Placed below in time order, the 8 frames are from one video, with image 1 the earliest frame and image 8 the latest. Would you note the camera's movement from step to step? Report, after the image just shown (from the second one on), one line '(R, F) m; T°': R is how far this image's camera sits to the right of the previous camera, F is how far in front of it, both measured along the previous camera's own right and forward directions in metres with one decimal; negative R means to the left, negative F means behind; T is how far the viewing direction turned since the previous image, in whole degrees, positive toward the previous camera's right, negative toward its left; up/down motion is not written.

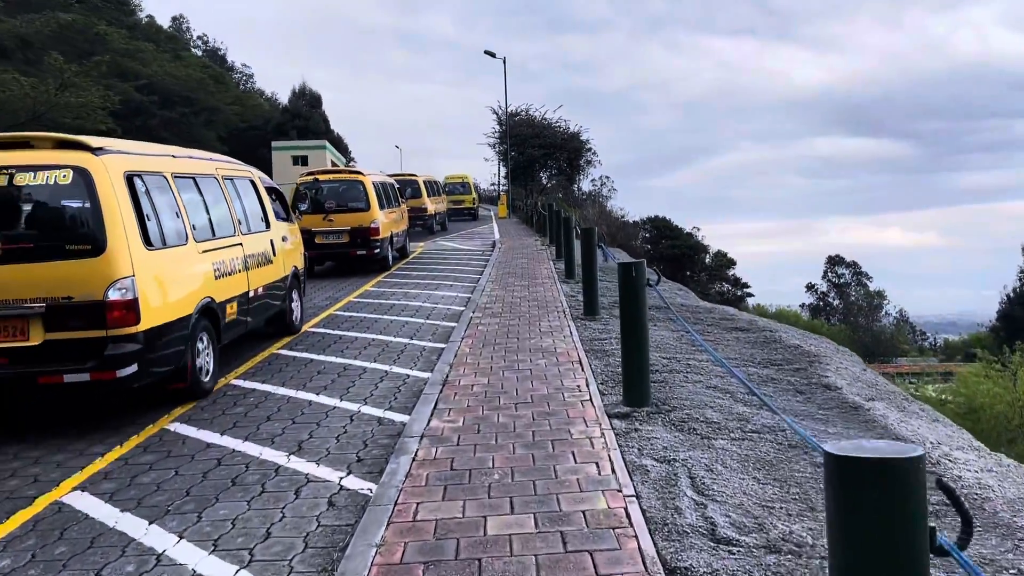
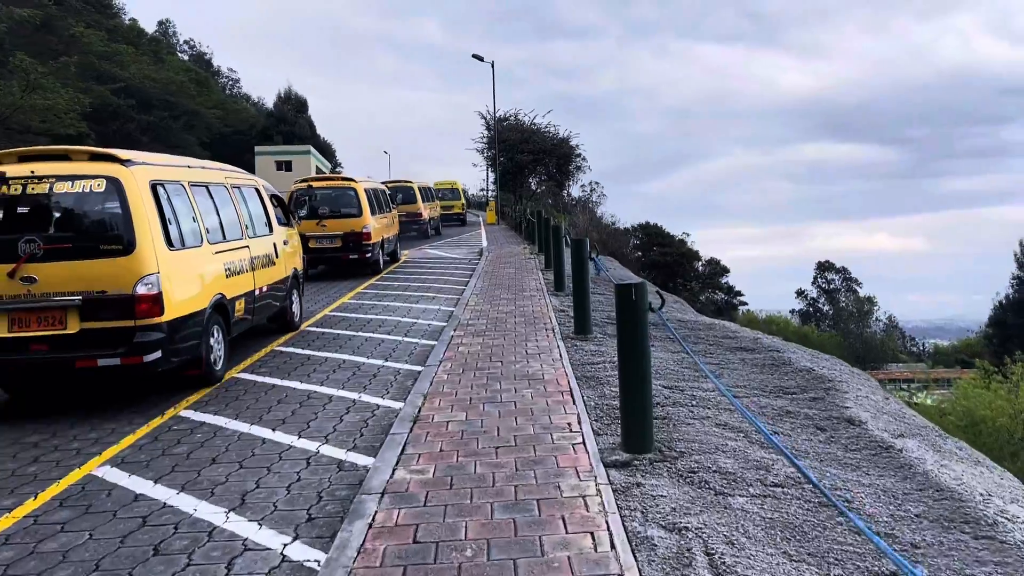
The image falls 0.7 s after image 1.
(+0.1, +0.7) m; +1°
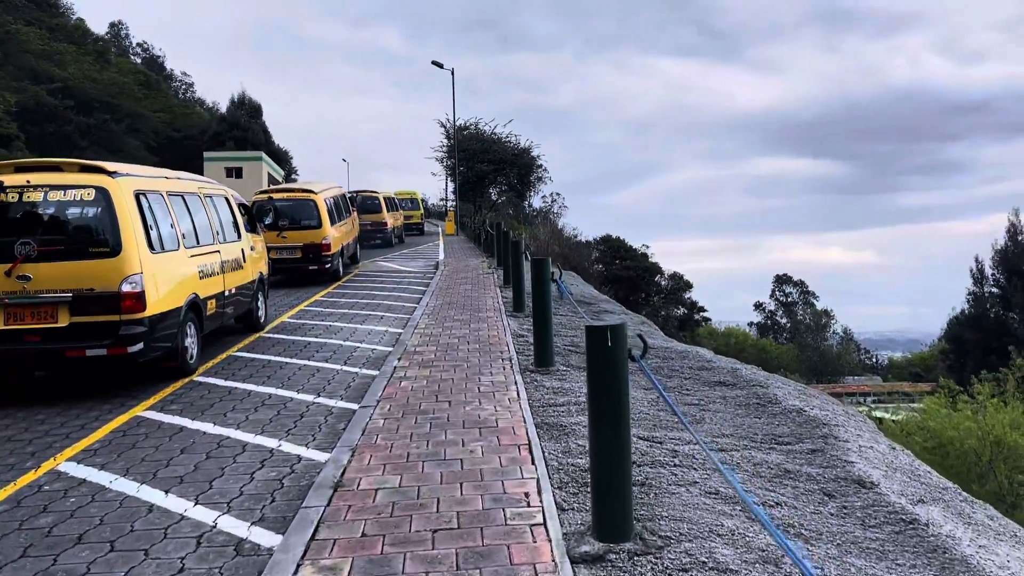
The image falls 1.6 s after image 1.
(+0.1, +0.9) m; +3°
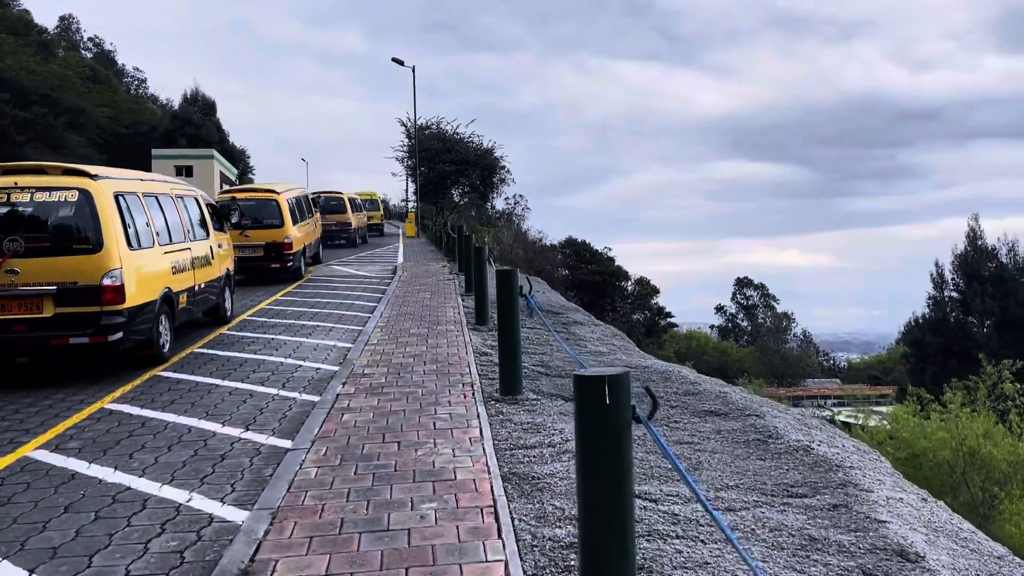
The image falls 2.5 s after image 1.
(0.0, +0.9) m; +3°
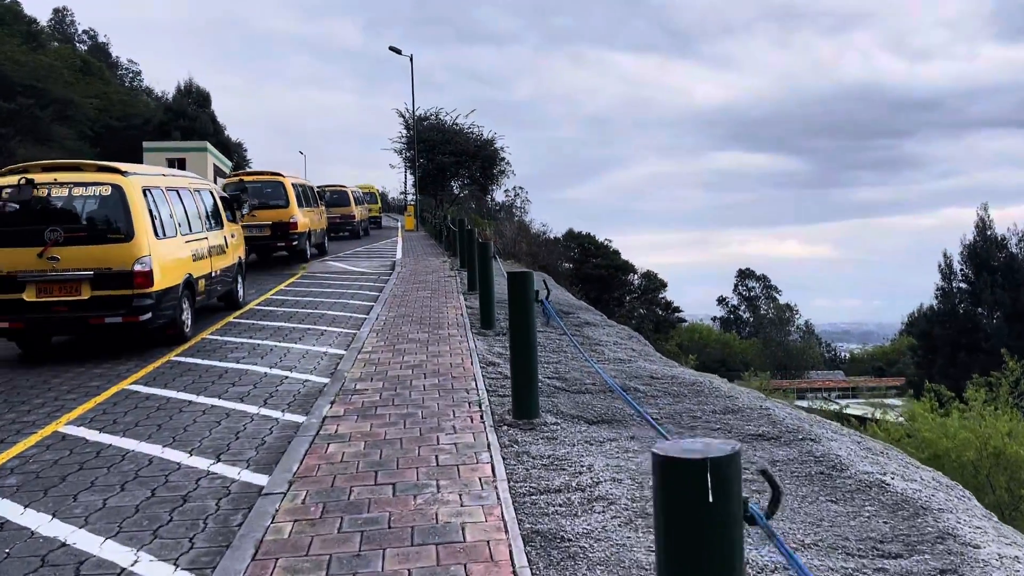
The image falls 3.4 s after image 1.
(-0.1, +0.9) m; 0°
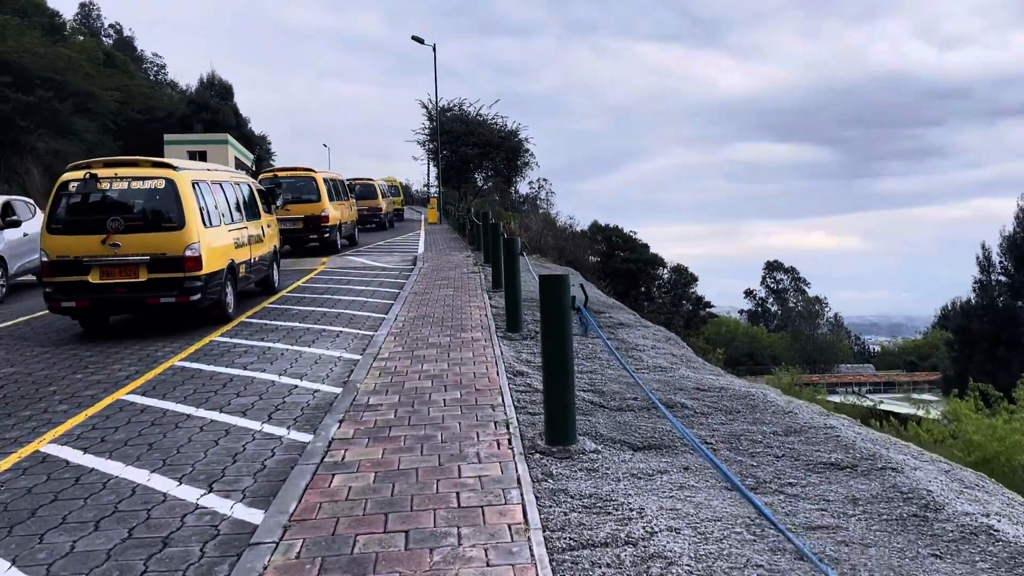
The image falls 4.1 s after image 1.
(0.0, +0.7) m; -2°
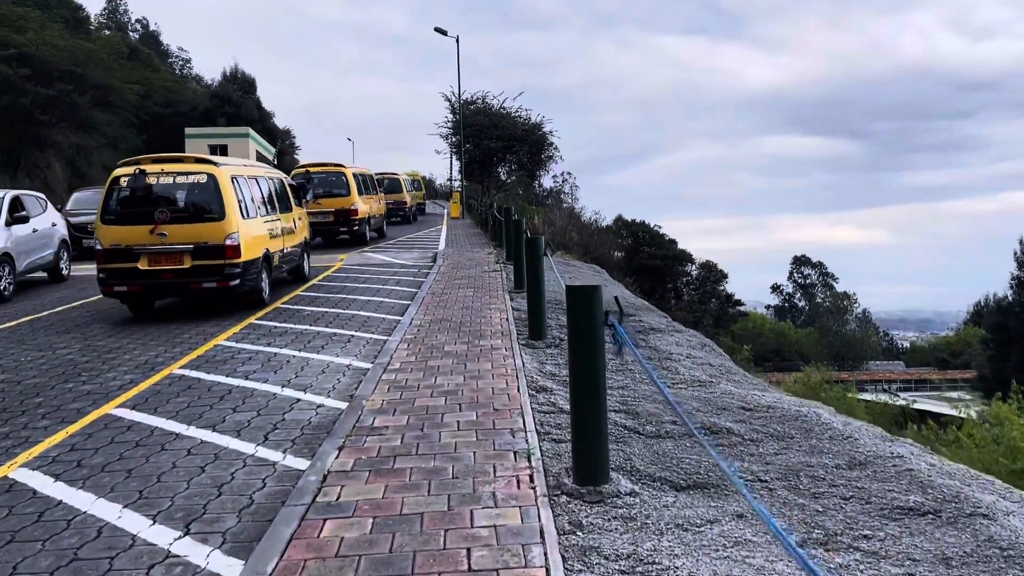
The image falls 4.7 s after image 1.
(0.0, +0.7) m; -2°
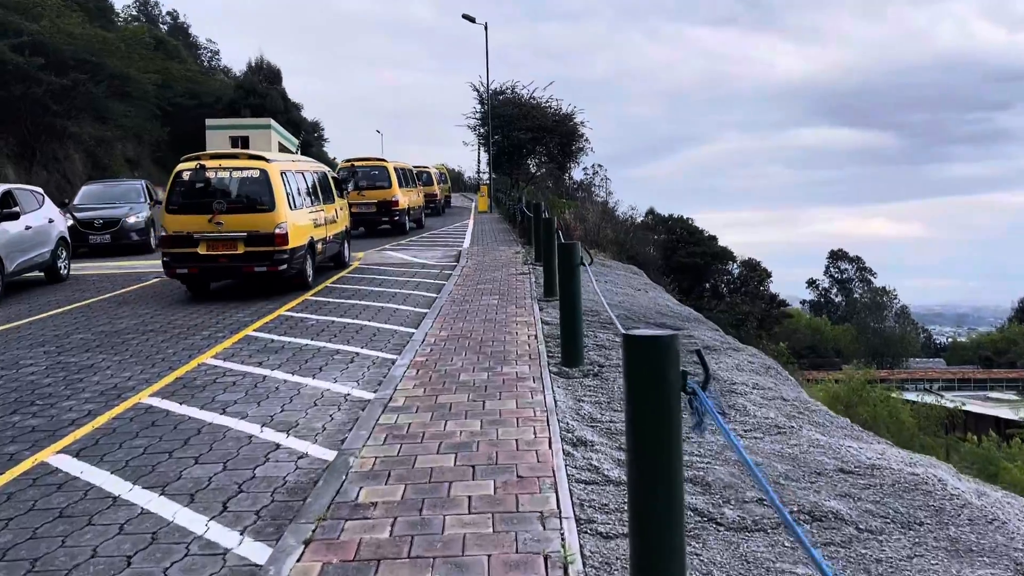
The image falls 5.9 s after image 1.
(0.0, +1.3) m; -2°
